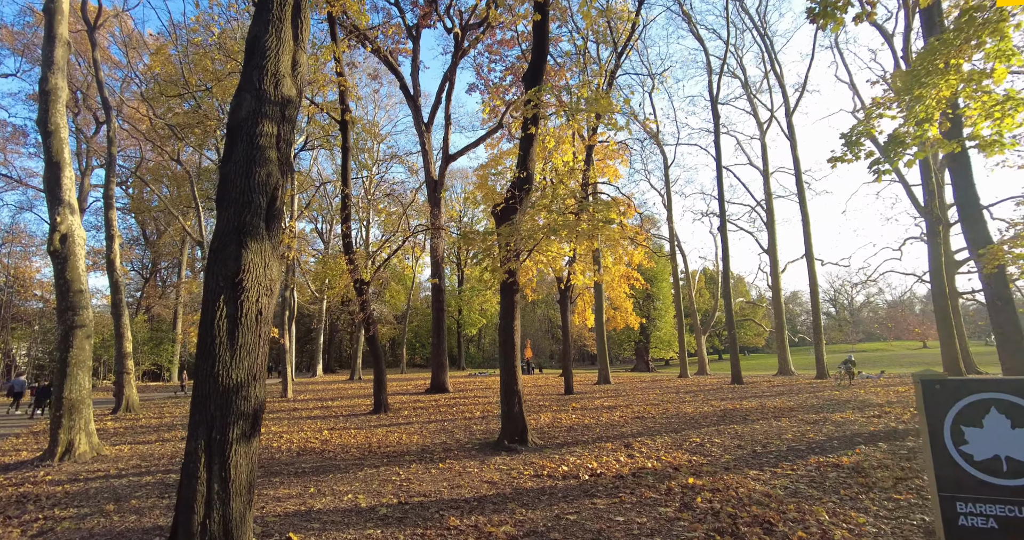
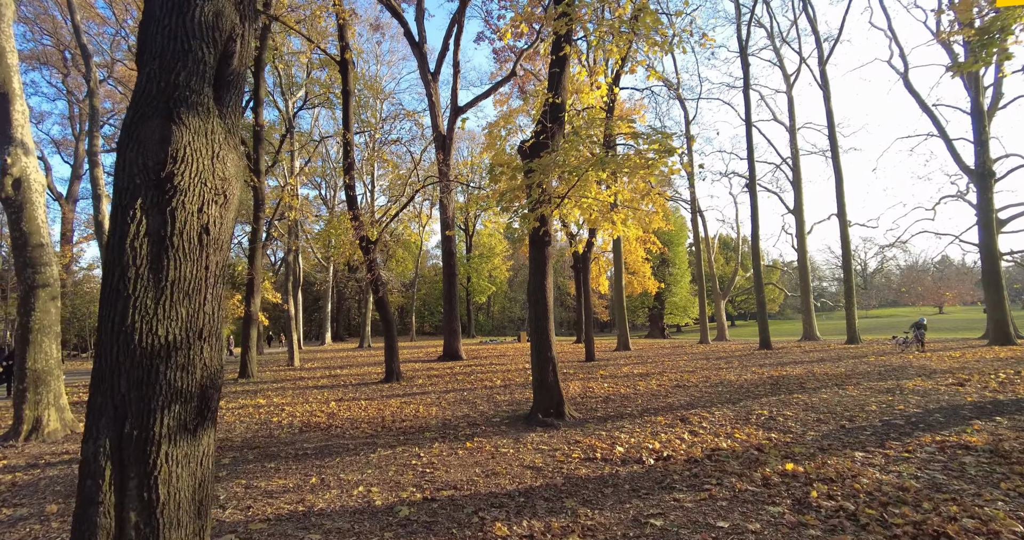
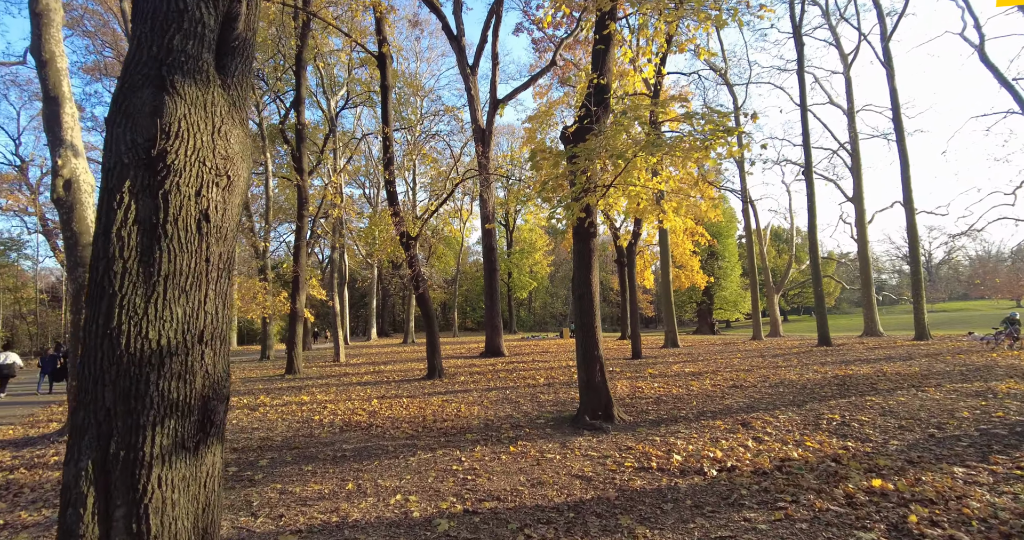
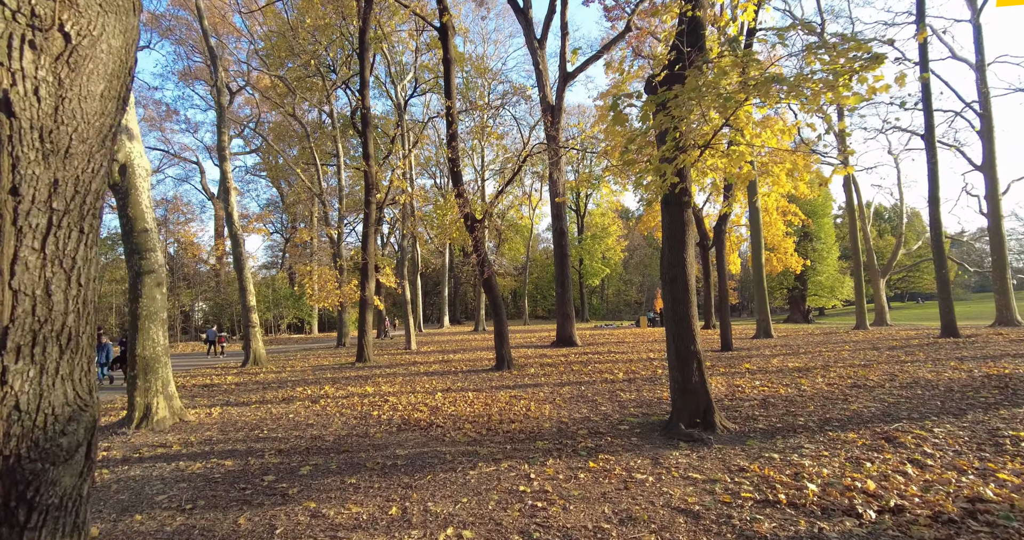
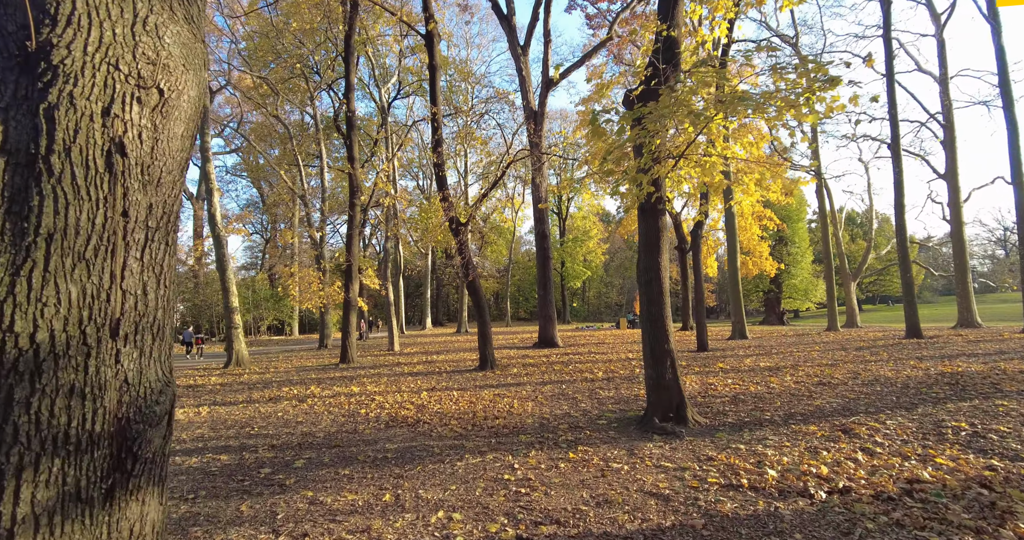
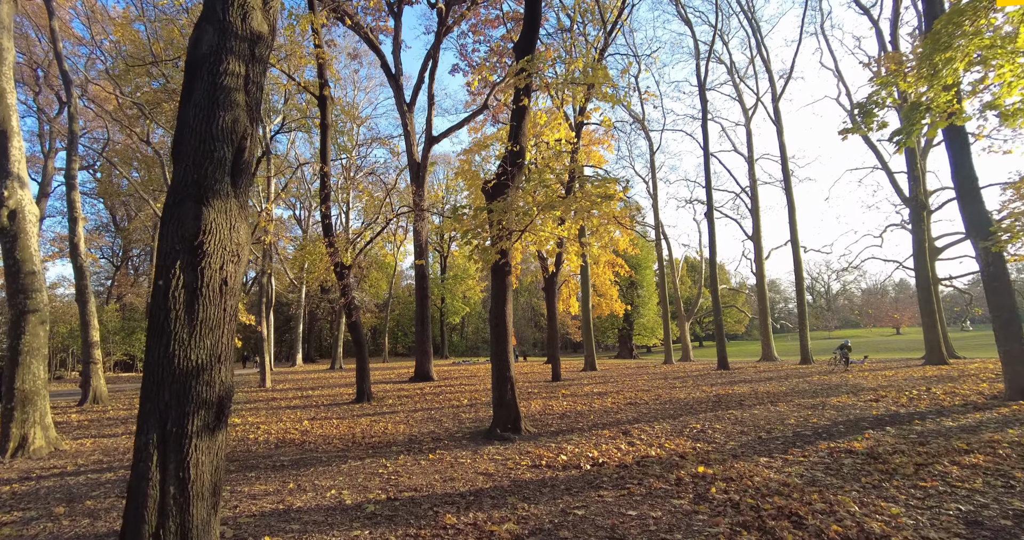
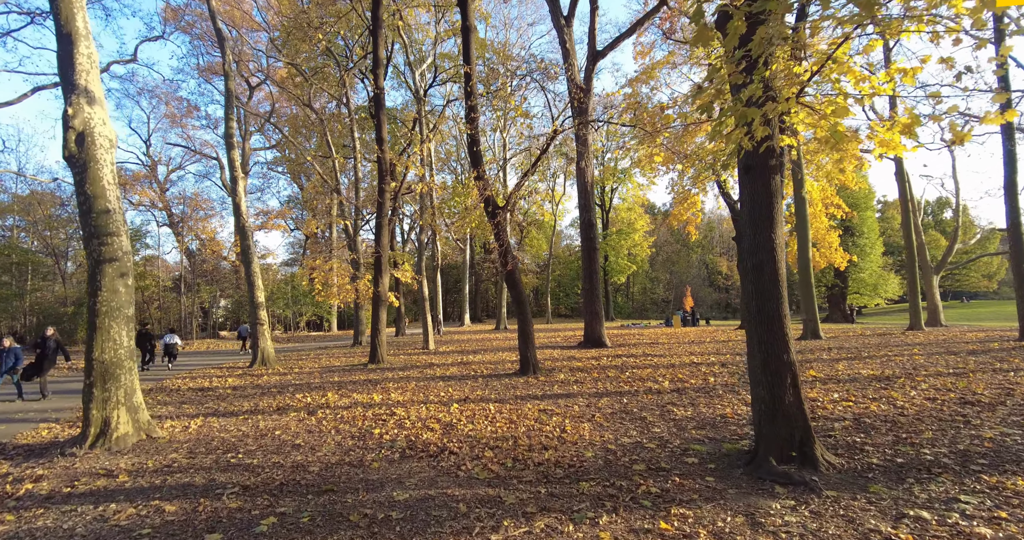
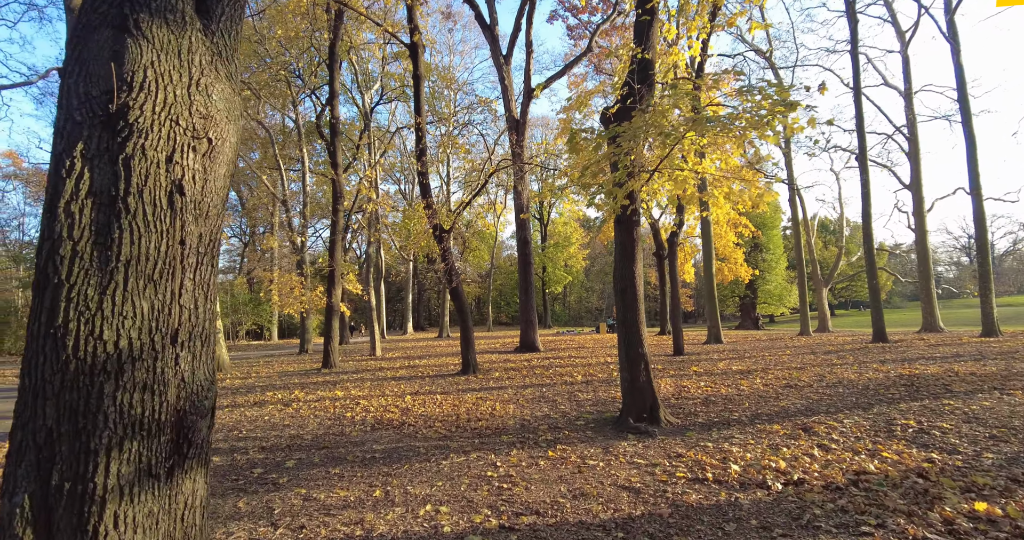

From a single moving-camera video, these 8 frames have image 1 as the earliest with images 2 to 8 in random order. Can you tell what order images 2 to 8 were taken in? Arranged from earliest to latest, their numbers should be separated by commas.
6, 2, 3, 8, 5, 4, 7
